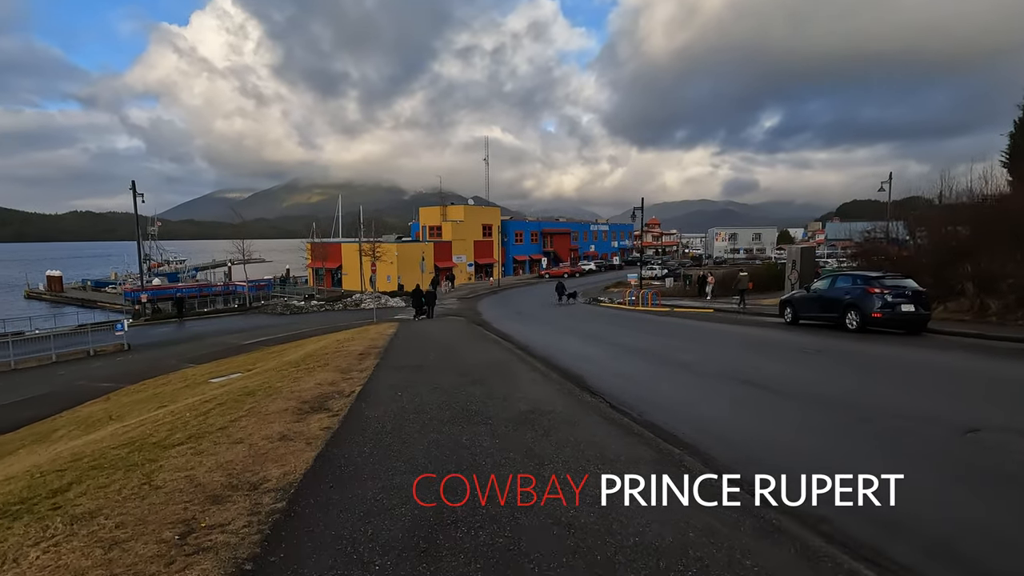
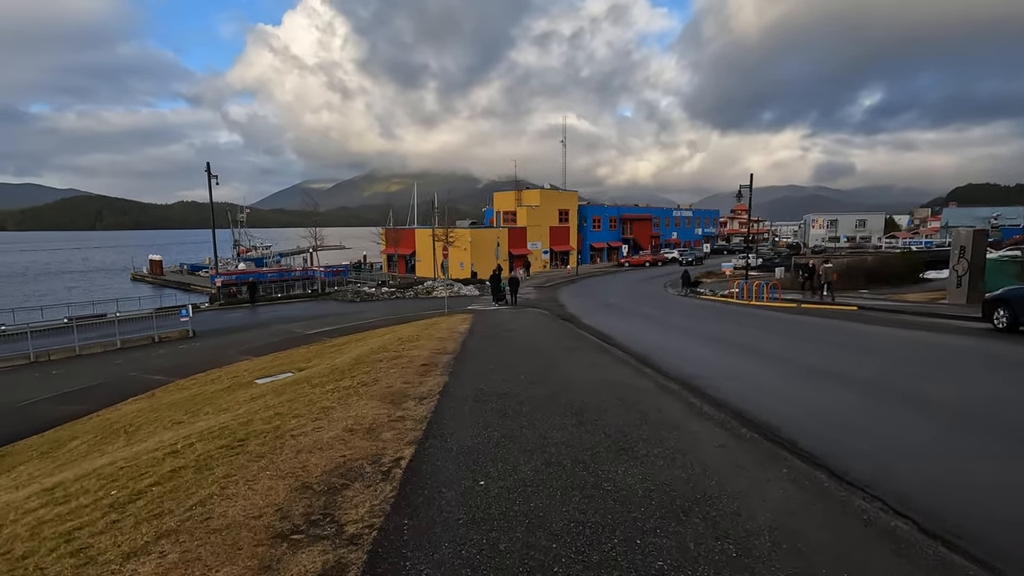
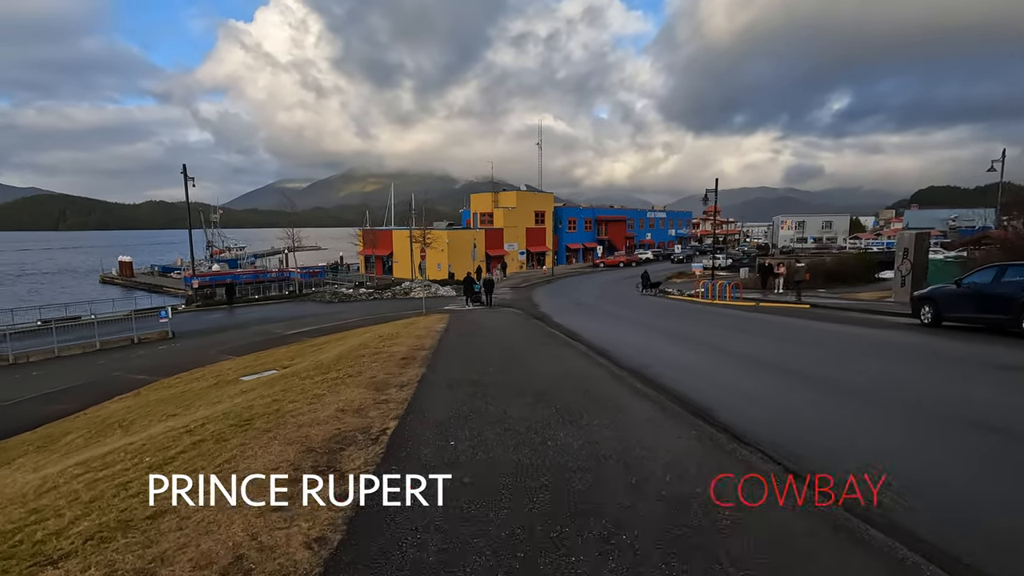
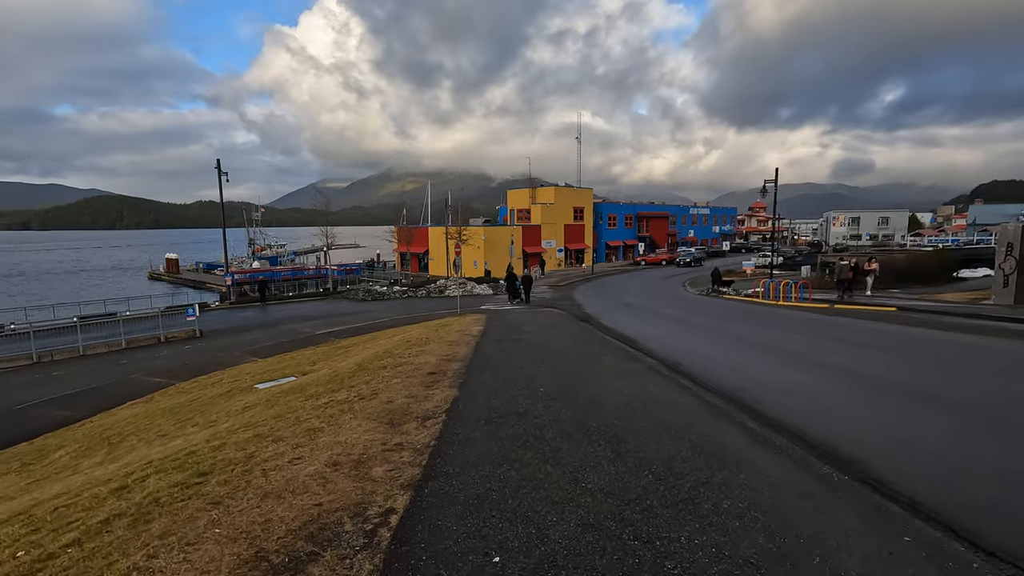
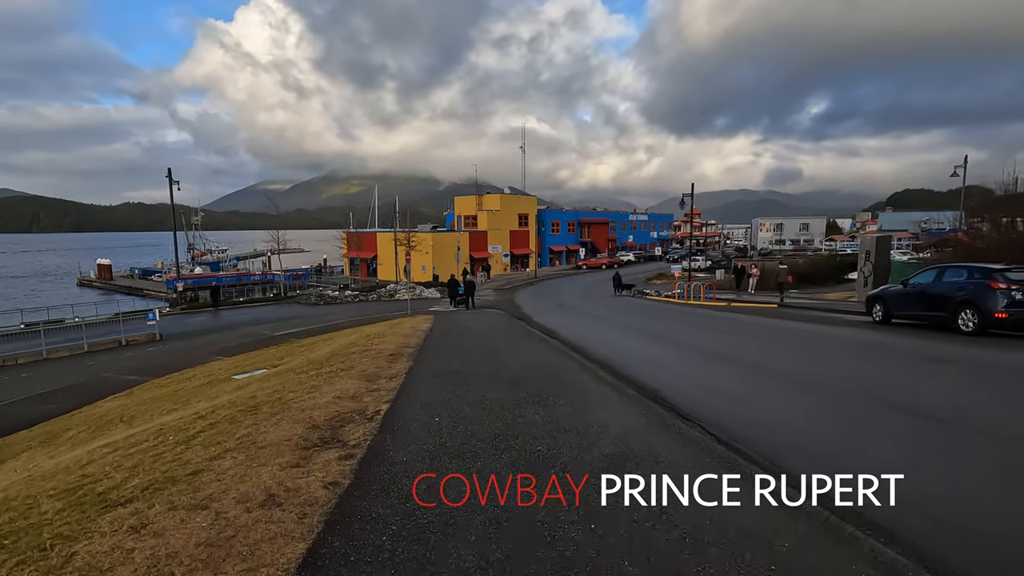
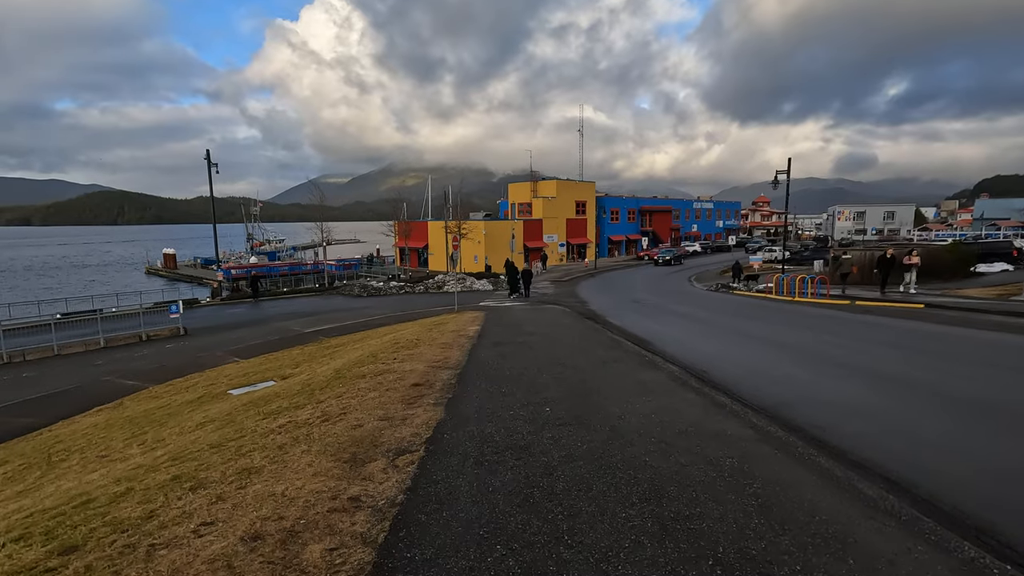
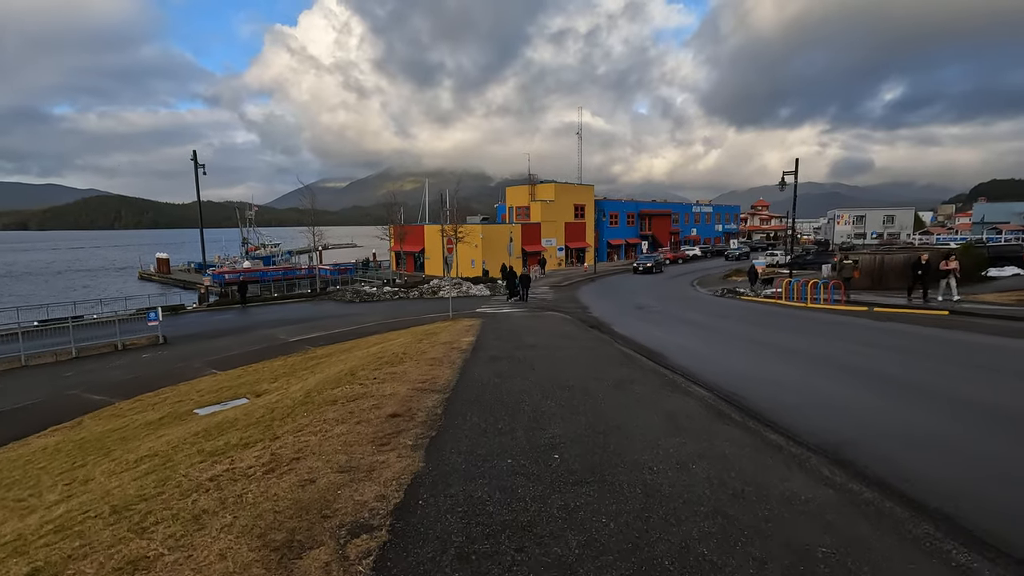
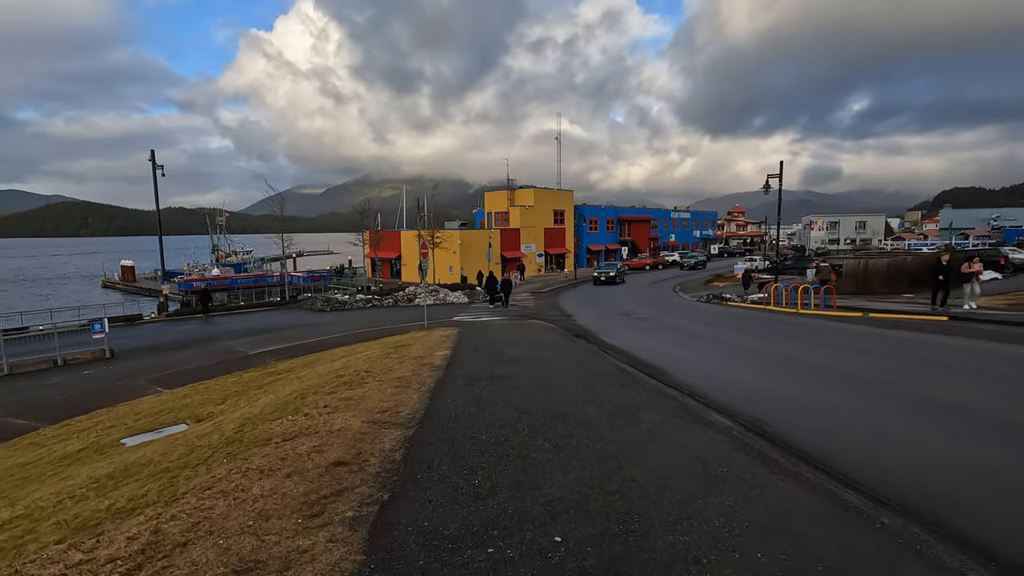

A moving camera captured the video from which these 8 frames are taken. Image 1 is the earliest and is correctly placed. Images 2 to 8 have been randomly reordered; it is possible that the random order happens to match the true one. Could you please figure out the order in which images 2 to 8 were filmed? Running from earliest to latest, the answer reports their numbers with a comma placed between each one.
5, 3, 2, 4, 6, 7, 8
